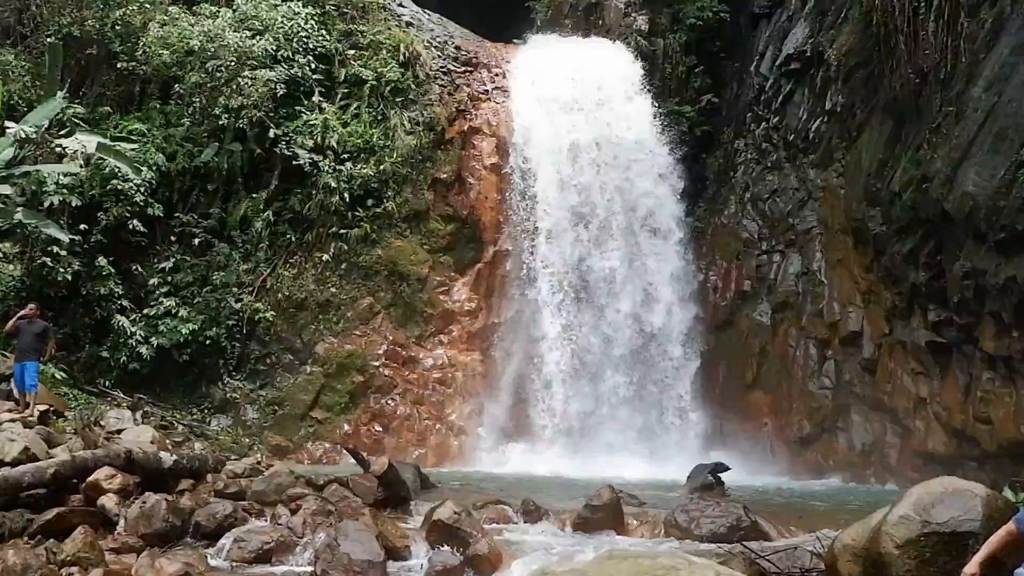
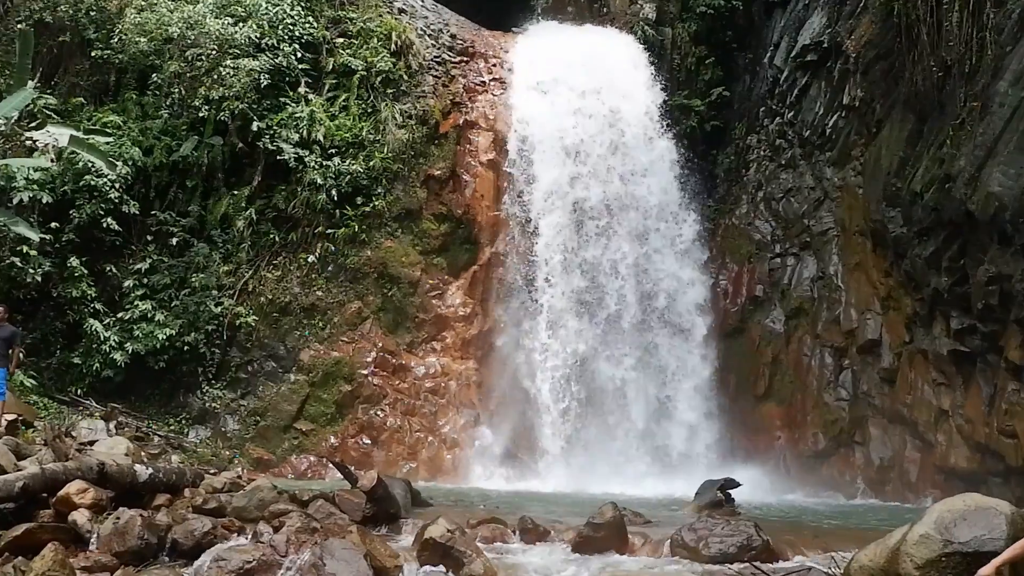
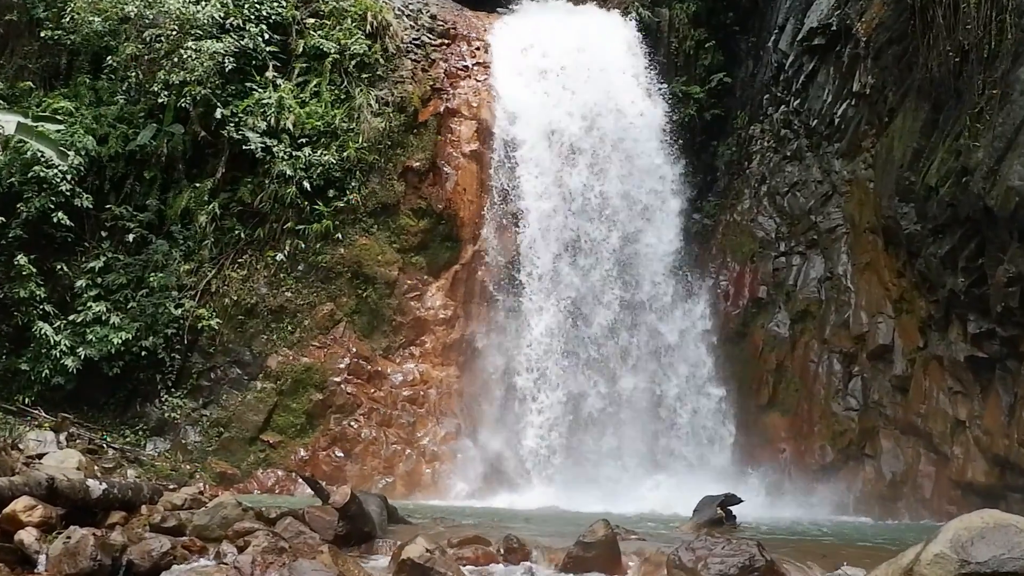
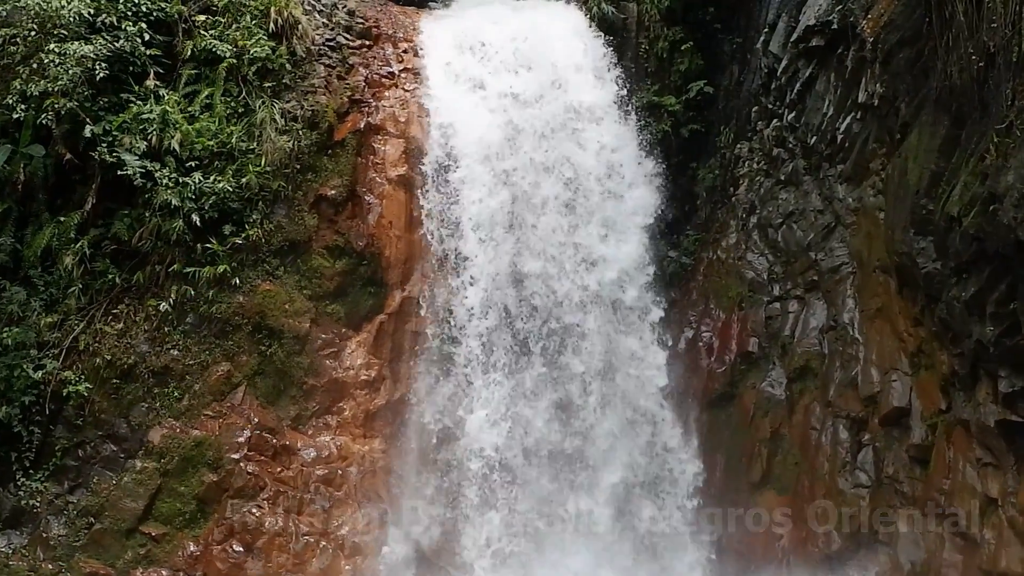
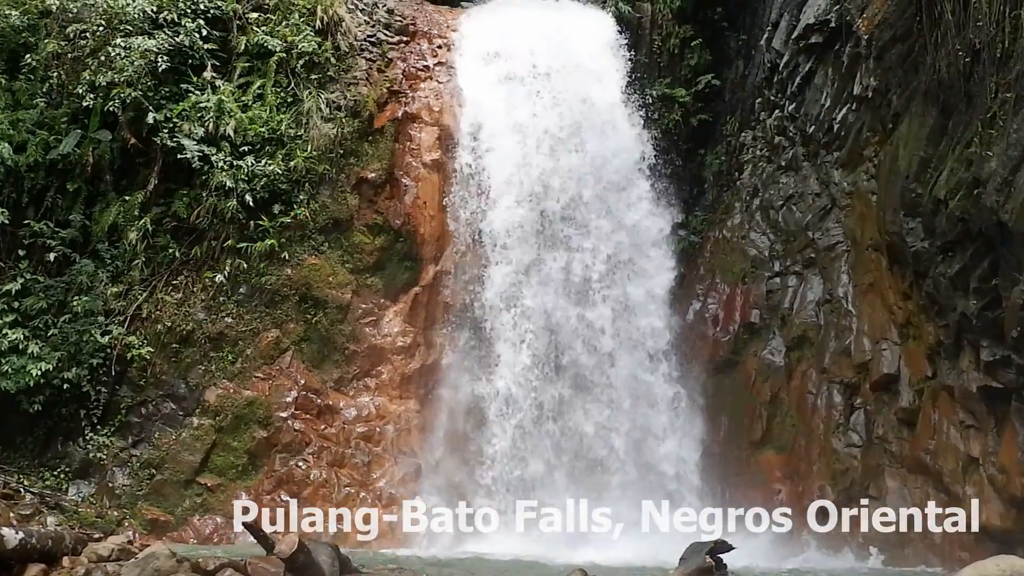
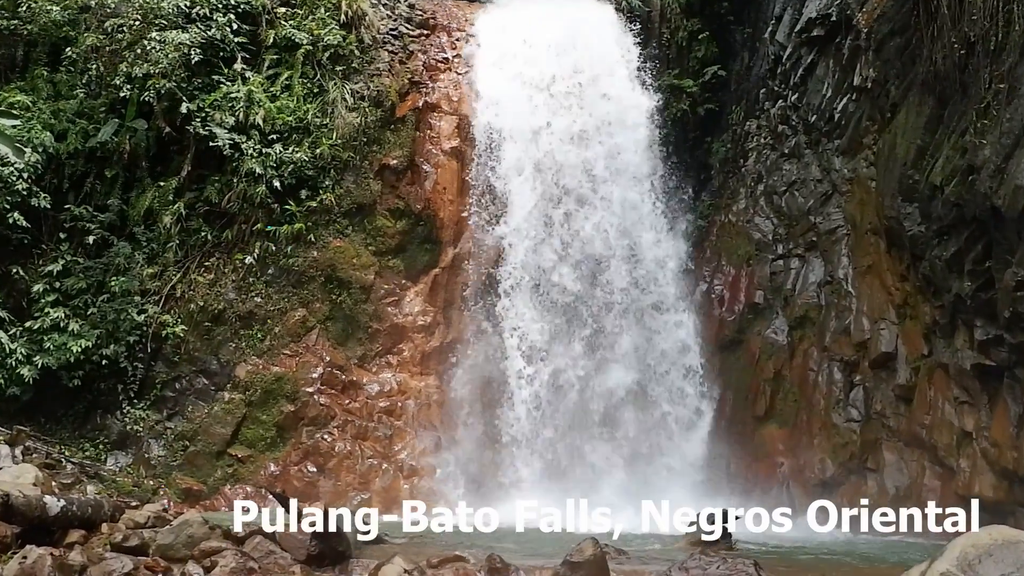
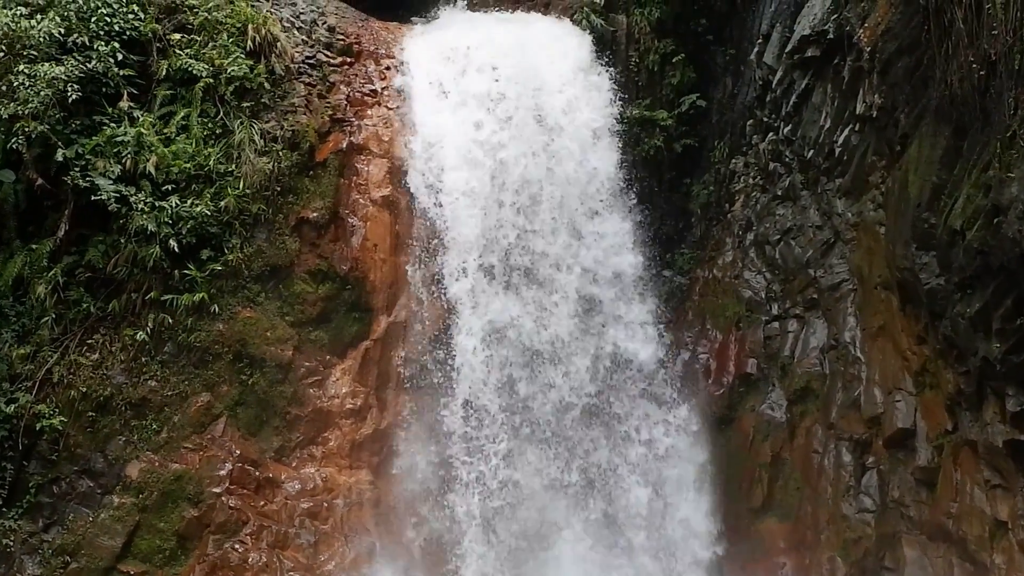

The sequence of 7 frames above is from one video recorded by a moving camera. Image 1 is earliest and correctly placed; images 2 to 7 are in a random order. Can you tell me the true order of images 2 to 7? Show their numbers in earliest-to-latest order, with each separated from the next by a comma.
2, 3, 6, 5, 4, 7
